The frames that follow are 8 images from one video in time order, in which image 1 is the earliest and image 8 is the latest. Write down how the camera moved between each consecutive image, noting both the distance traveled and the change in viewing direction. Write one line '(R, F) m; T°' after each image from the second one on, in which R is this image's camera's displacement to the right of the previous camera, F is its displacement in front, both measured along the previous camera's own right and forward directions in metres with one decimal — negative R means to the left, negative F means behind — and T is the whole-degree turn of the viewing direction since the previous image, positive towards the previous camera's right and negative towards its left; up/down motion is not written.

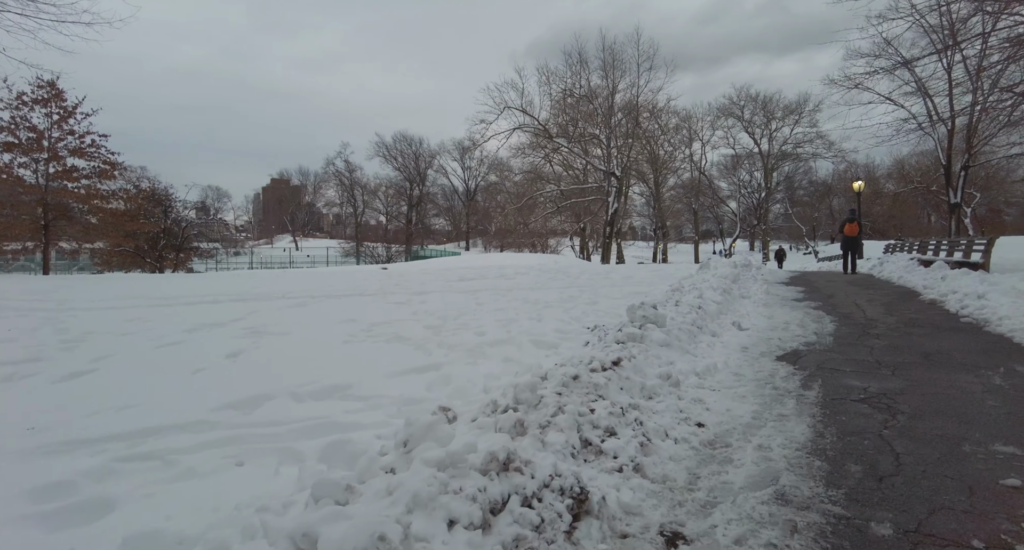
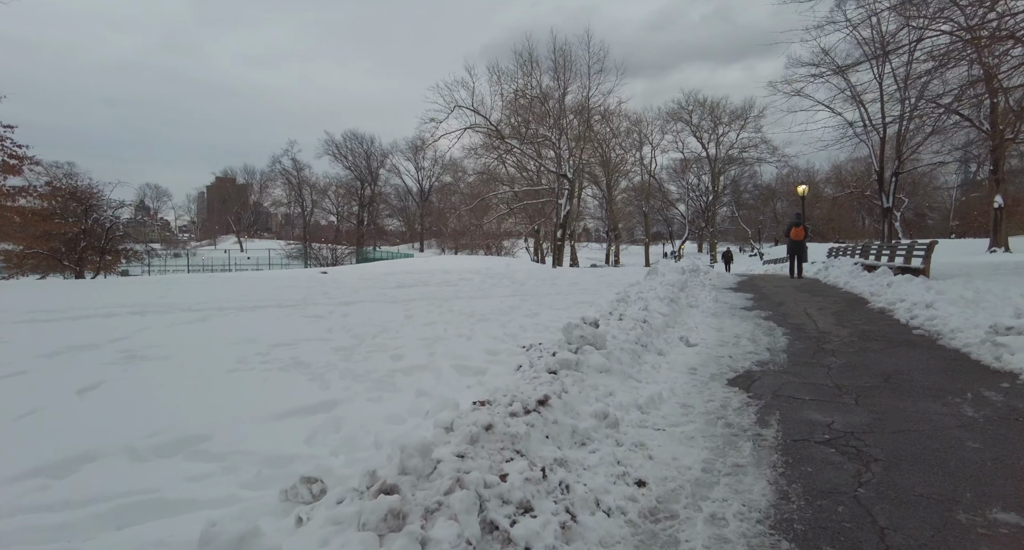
(+0.3, +0.8) m; +5°
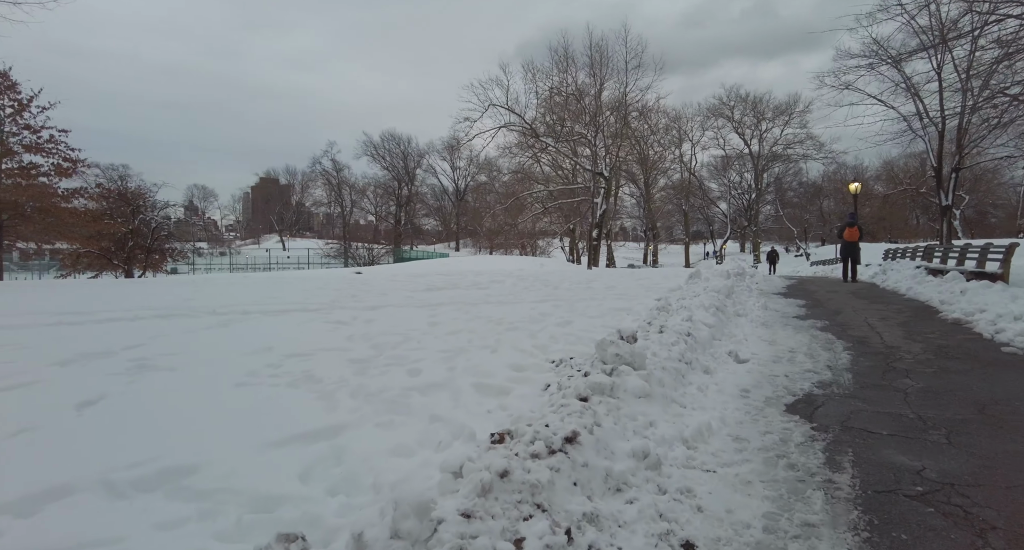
(+0.1, +0.5) m; -4°
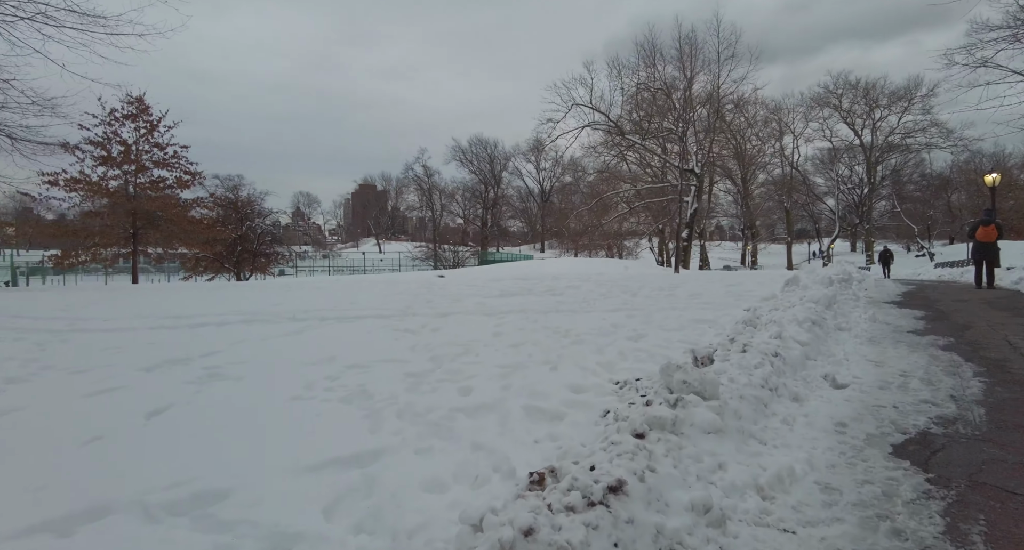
(+0.3, +0.4) m; -9°
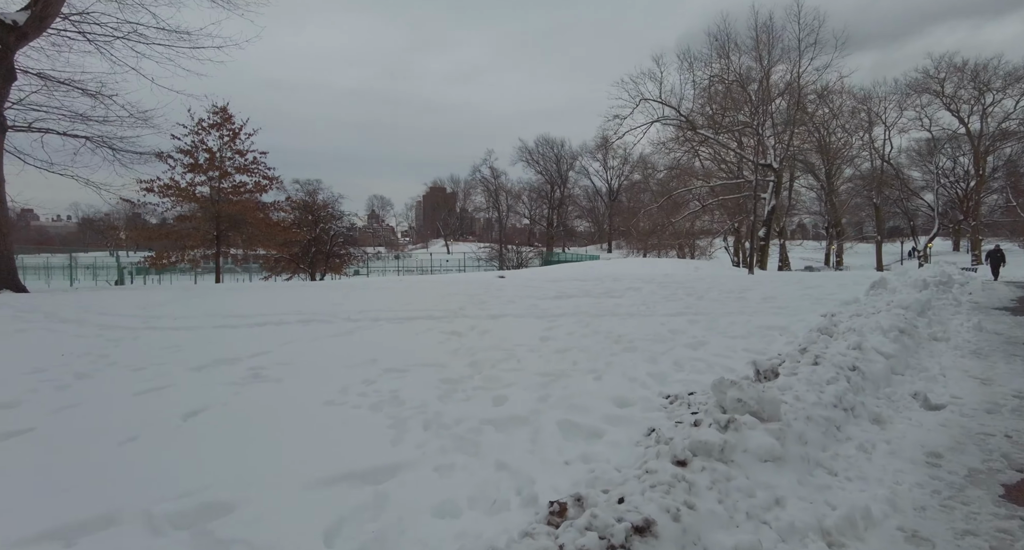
(+0.2, +0.3) m; -7°
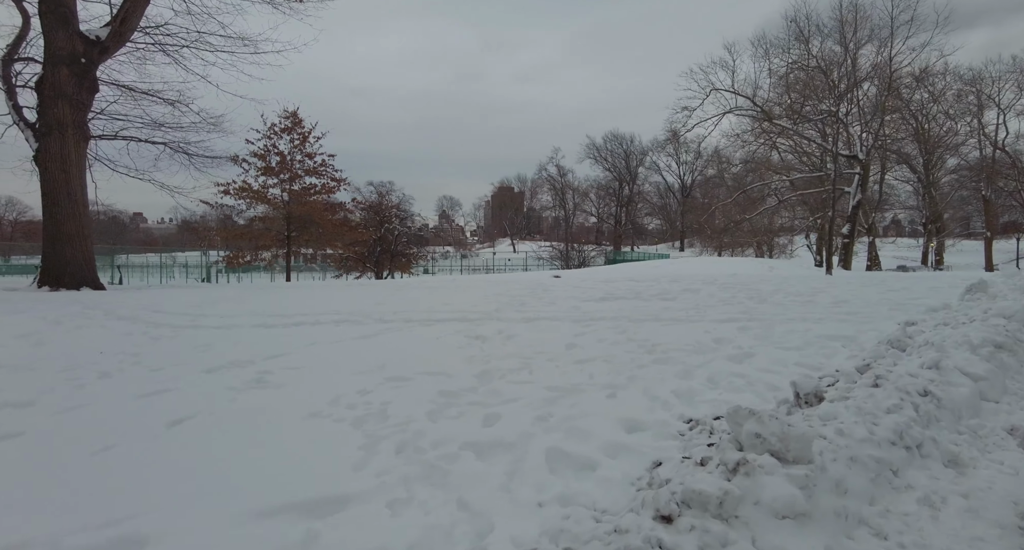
(+0.5, +0.6) m; -7°
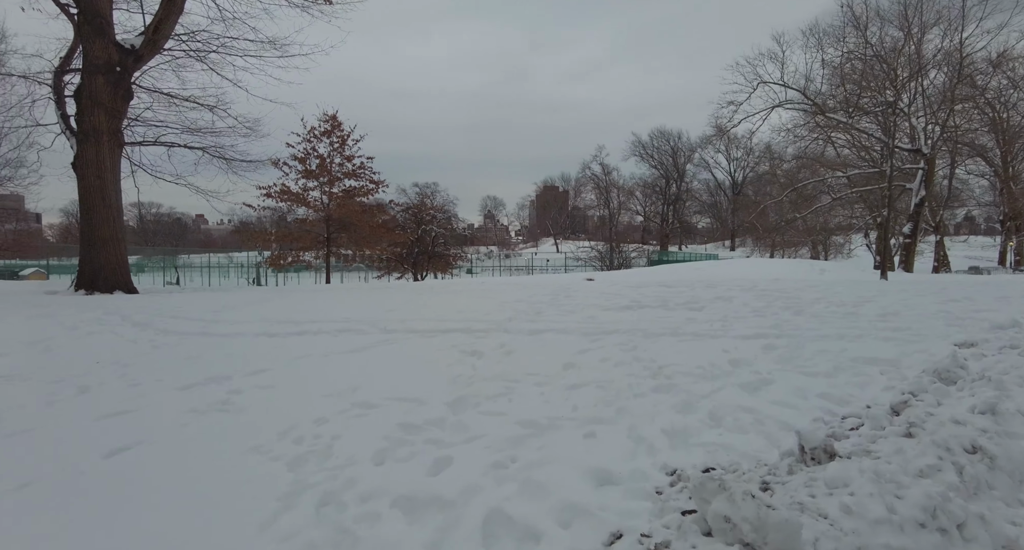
(+0.6, +0.6) m; -5°
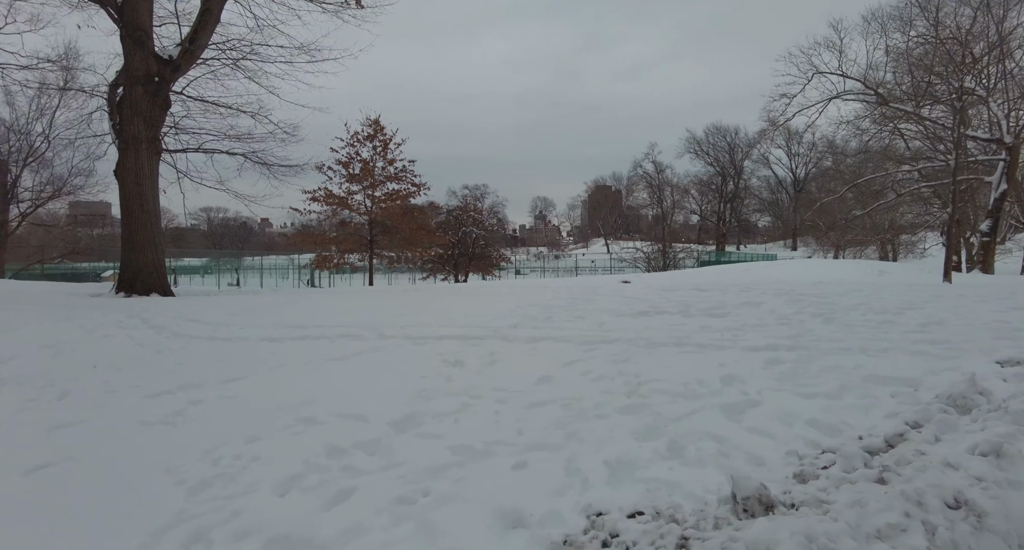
(+0.8, +0.4) m; -5°
